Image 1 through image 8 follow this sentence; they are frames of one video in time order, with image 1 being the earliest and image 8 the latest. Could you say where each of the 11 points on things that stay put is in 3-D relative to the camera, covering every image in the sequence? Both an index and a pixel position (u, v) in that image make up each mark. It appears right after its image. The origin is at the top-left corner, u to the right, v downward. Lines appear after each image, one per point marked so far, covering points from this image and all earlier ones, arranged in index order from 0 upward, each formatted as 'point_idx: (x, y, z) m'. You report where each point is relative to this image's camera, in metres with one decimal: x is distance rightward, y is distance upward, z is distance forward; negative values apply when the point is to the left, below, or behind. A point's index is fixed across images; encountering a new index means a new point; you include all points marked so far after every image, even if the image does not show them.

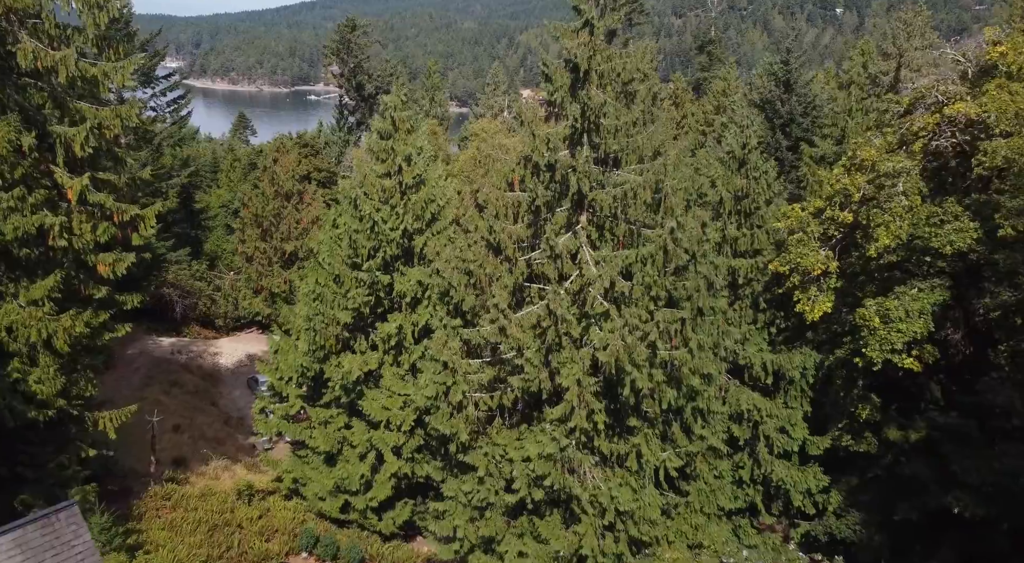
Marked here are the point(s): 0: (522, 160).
0: (+0.2, +2.4, +14.4) m
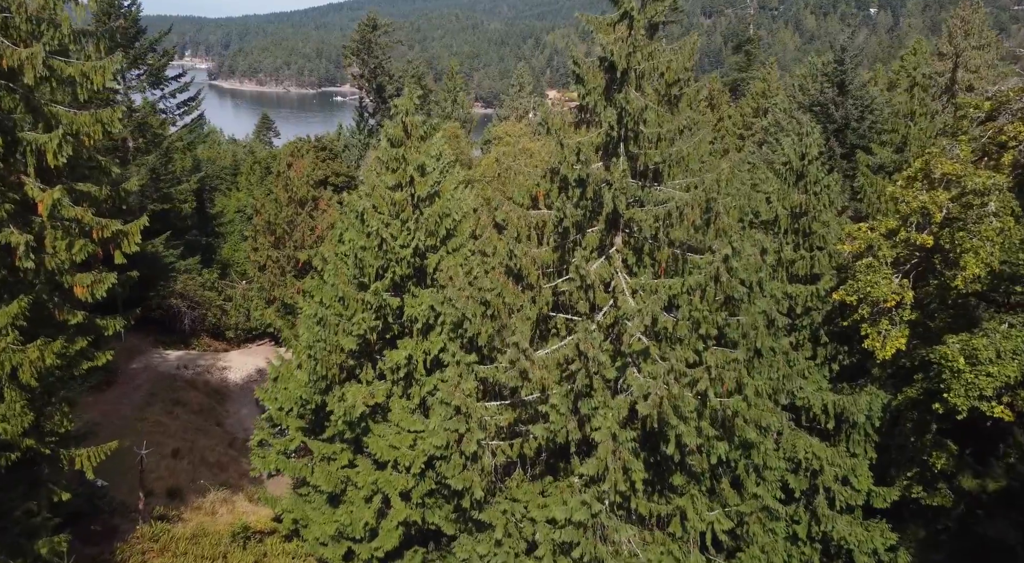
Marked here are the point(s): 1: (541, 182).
0: (+0.6, +1.9, +12.5) m
1: (+0.5, +1.8, +12.7) m
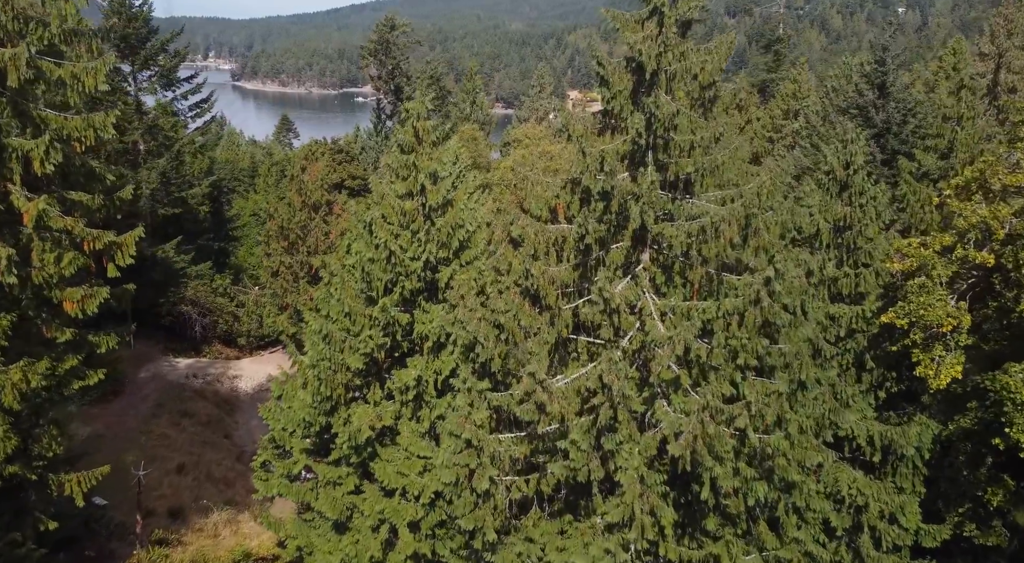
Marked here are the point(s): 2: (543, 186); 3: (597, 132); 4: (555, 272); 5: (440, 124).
0: (+0.9, +1.5, +11.4) m
1: (+0.8, +1.5, +11.6) m
2: (+0.5, +1.5, +11.7) m
3: (+1.3, +2.4, +11.7) m
4: (+0.7, +0.1, +10.8) m
5: (-1.8, +3.6, +16.8) m
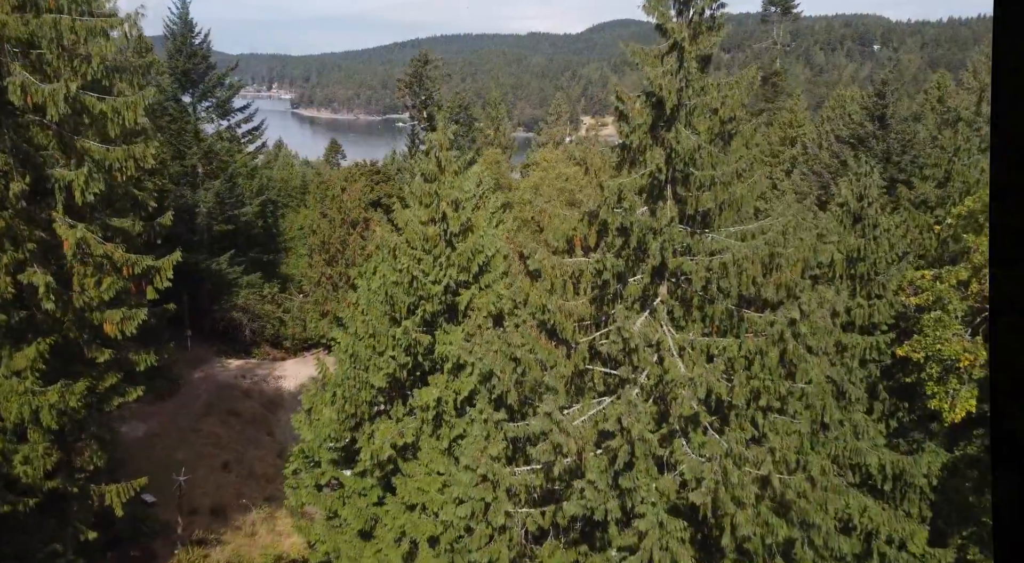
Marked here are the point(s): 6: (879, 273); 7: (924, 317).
0: (+1.2, +1.0, +11.5) m
1: (+1.1, +1.0, +11.7) m
2: (+0.8, +1.0, +11.8) m
3: (+1.6, +1.9, +11.8) m
4: (+0.9, -0.4, +10.9) m
5: (-1.2, +2.9, +17.1) m
6: (+6.8, +0.1, +13.3) m
7: (+7.5, -0.7, +12.9) m
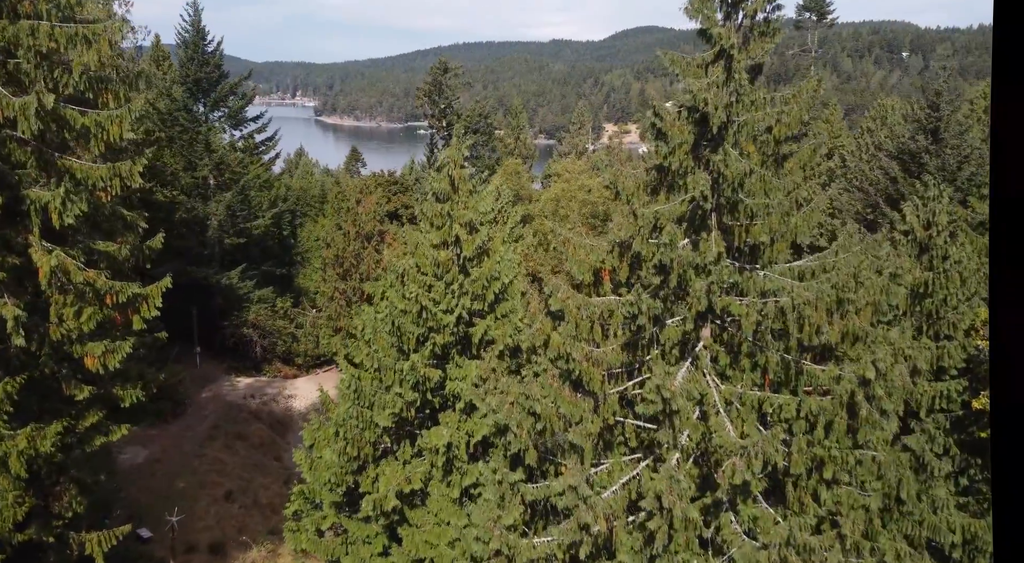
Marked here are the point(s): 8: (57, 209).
0: (+1.5, +0.5, +10.1) m
1: (+1.4, +0.4, +10.3) m
2: (+1.1, +0.4, +10.4) m
3: (+1.9, +1.4, +10.4) m
4: (+1.2, -0.9, +9.5) m
5: (-0.8, +2.3, +15.7) m
6: (+7.1, -0.5, +11.7) m
7: (+7.8, -1.3, +11.3) m
8: (-7.4, +1.2, +11.9) m
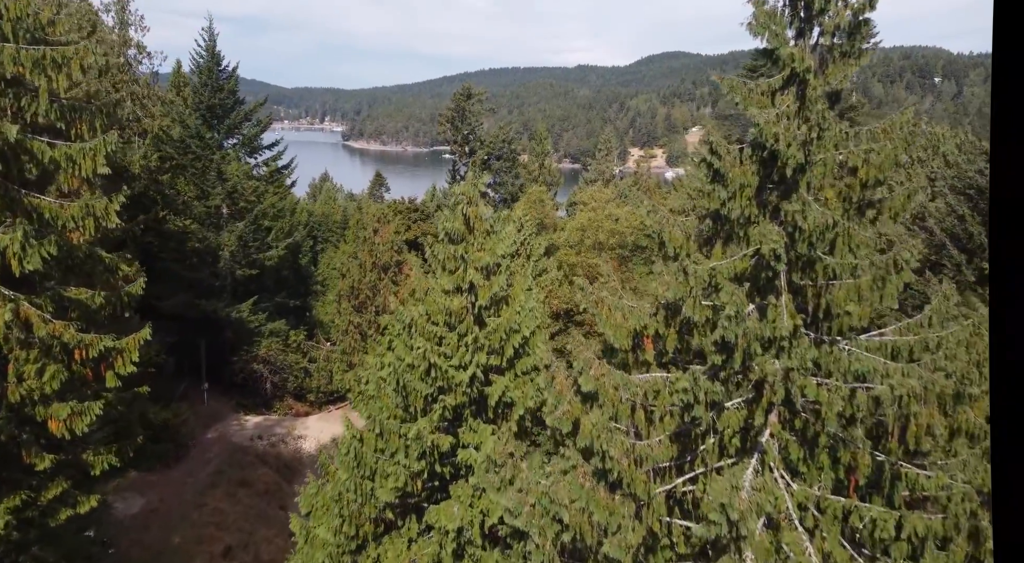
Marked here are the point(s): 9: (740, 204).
0: (+1.8, -0.3, +8.3) m
1: (+1.6, -0.4, +8.5) m
2: (+1.4, -0.4, +8.7) m
3: (+2.2, +0.5, +8.6) m
4: (+1.4, -1.7, +7.7) m
5: (-0.3, +1.3, +14.1) m
6: (+7.4, -1.4, +9.7) m
7: (+8.1, -2.2, +9.3) m
8: (-7.1, +0.4, +10.5) m
9: (+2.5, +0.8, +7.9) m
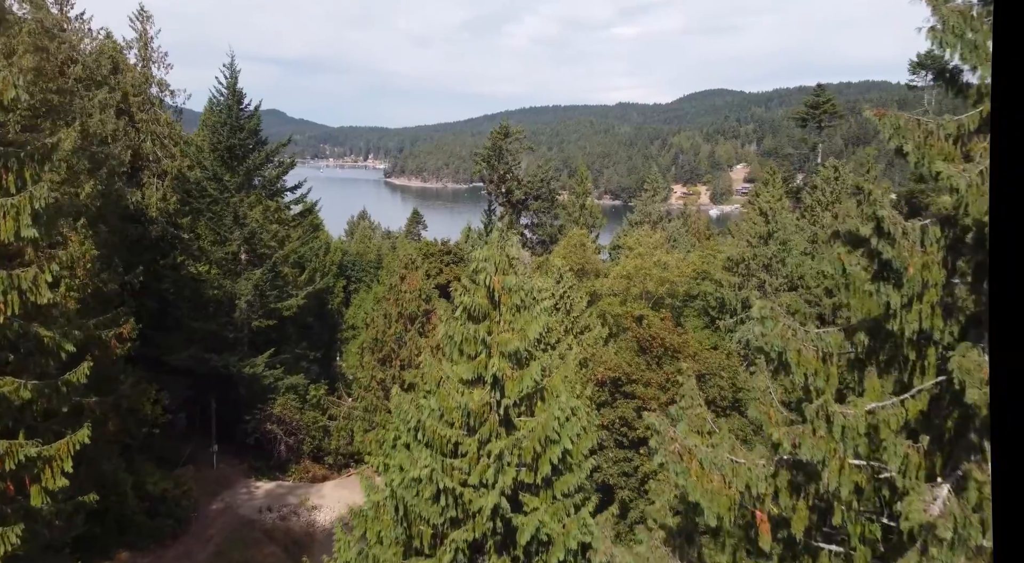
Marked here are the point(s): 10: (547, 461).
0: (+2.0, -1.4, +5.4) m
1: (+1.9, -1.5, +5.6) m
2: (+1.7, -1.4, +5.7) m
3: (+2.5, -0.5, +5.7) m
4: (+1.6, -2.7, +4.7) m
5: (+0.3, 0.0, +11.3) m
6: (+7.8, -2.6, +6.4) m
7: (+8.4, -3.4, +5.9) m
8: (-6.7, -0.7, +8.0) m
9: (+2.7, -0.2, +5.0) m
10: (+0.5, -2.4, +9.6) m
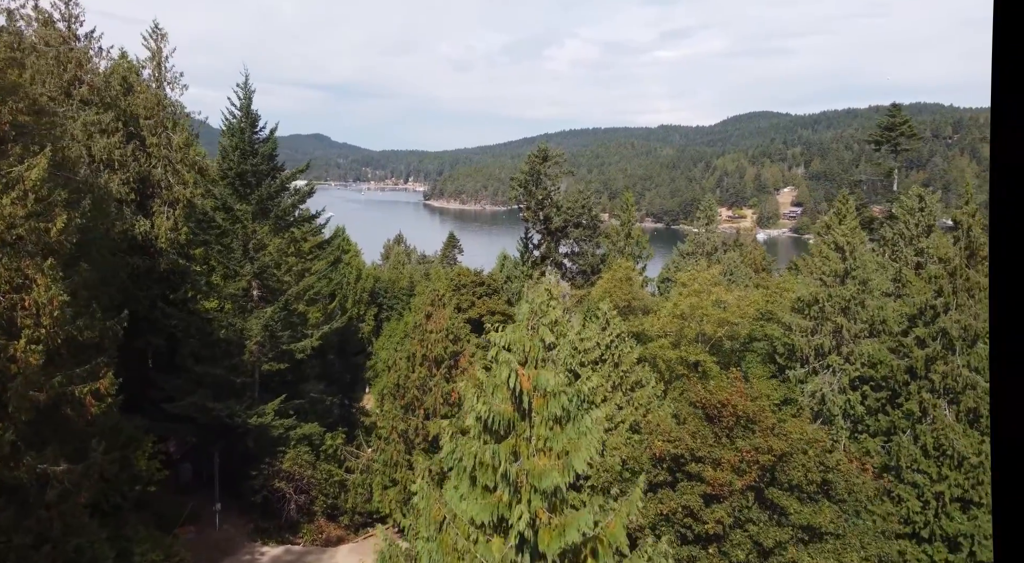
0: (+2.1, -2.2, +2.1) m
1: (+2.0, -2.3, +2.3) m
2: (+1.8, -2.2, +2.4) m
3: (+2.6, -1.3, +2.4) m
4: (+1.7, -3.5, +1.3) m
5: (+0.7, -0.9, +8.1) m
6: (+7.9, -3.4, +2.7) m
7: (+8.5, -4.2, +2.2) m
8: (-6.4, -1.5, +5.2) m
9: (+2.8, -1.0, +1.7) m
10: (+0.8, -3.3, +6.3) m
